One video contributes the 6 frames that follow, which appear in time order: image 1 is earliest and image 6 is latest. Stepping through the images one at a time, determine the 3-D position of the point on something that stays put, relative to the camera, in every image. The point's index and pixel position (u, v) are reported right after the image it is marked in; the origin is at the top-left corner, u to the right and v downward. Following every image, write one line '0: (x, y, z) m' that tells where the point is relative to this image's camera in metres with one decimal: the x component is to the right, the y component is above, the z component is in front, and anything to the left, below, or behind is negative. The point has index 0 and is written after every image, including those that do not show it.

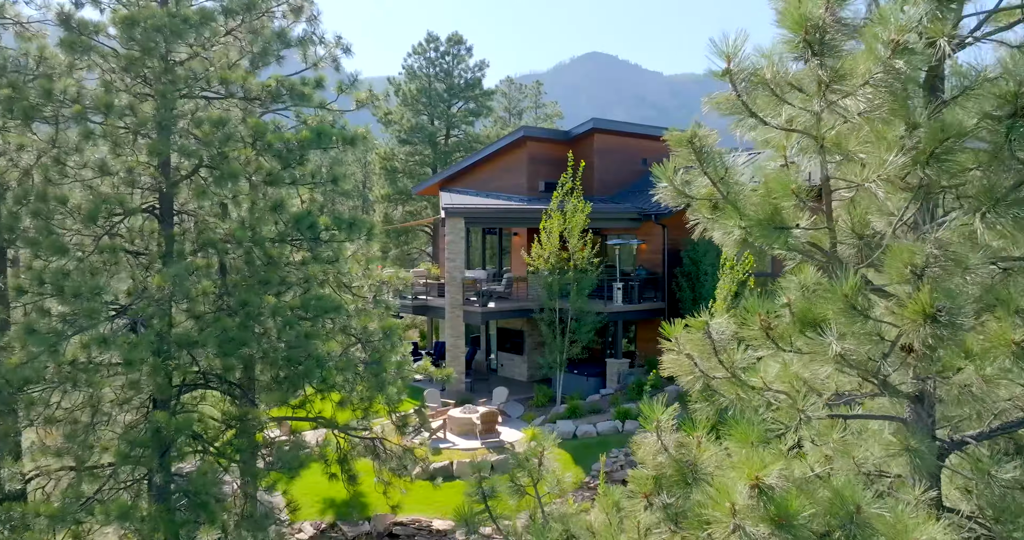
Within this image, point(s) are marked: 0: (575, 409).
0: (+1.5, -3.2, +16.3) m
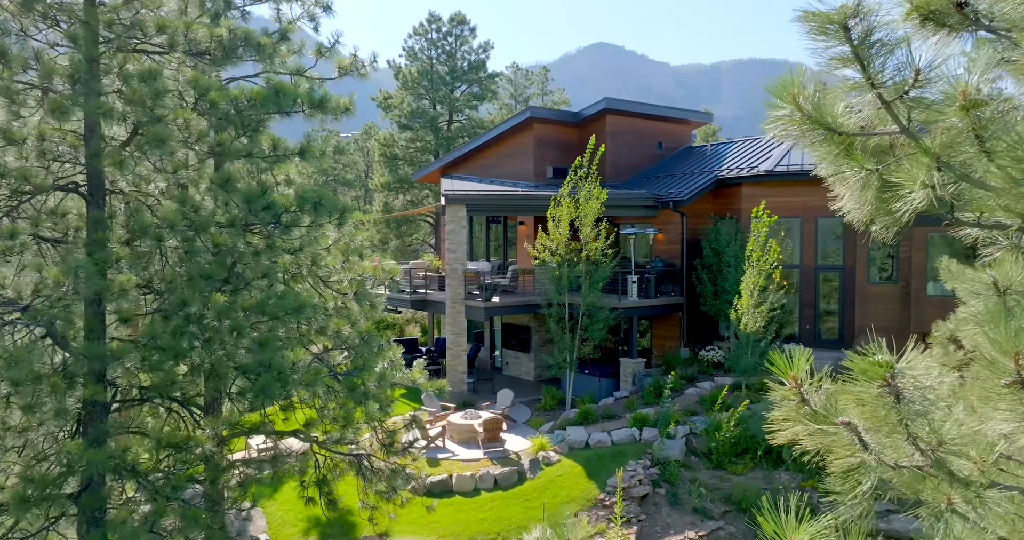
0: (+1.6, -3.1, +14.8) m
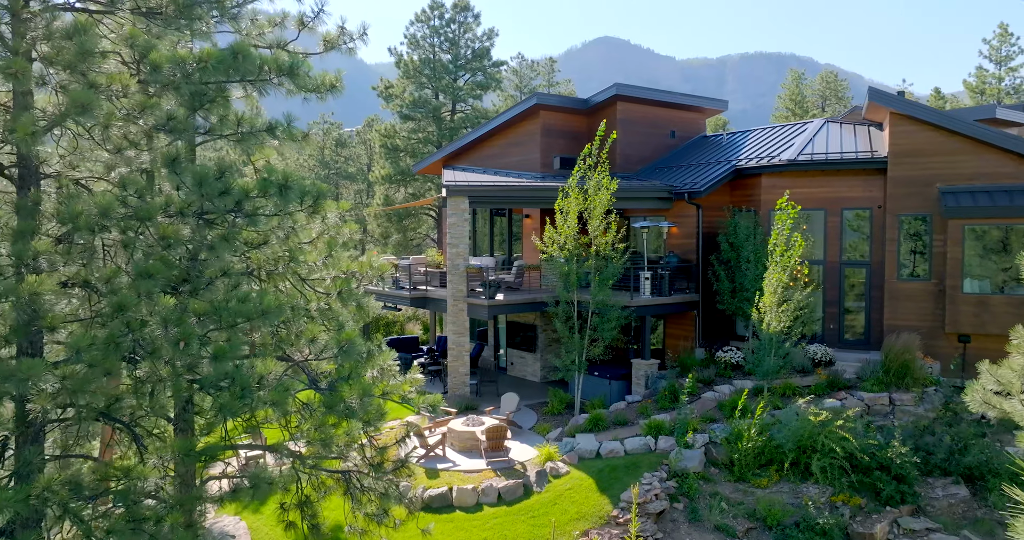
0: (+1.7, -3.0, +13.8) m
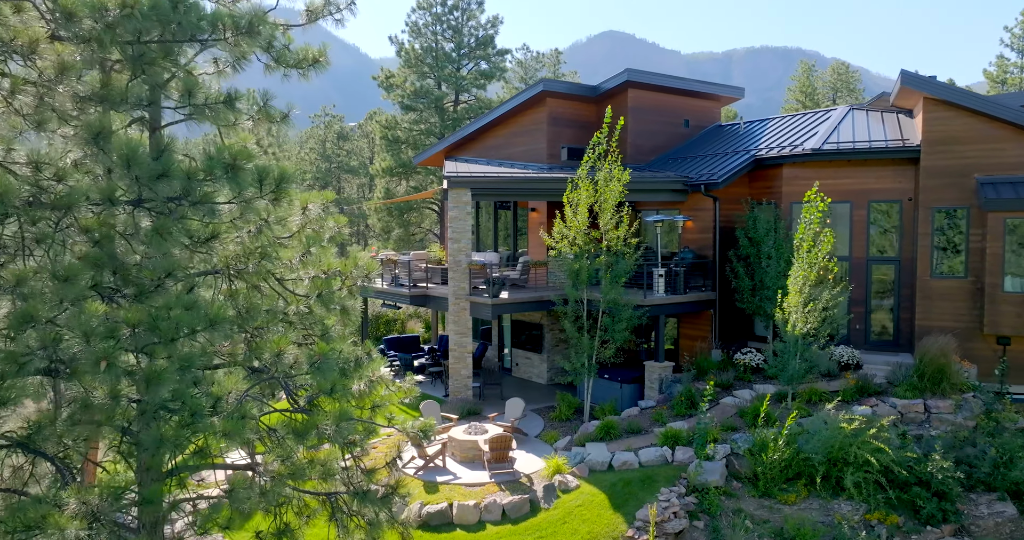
0: (+1.8, -2.9, +12.9) m
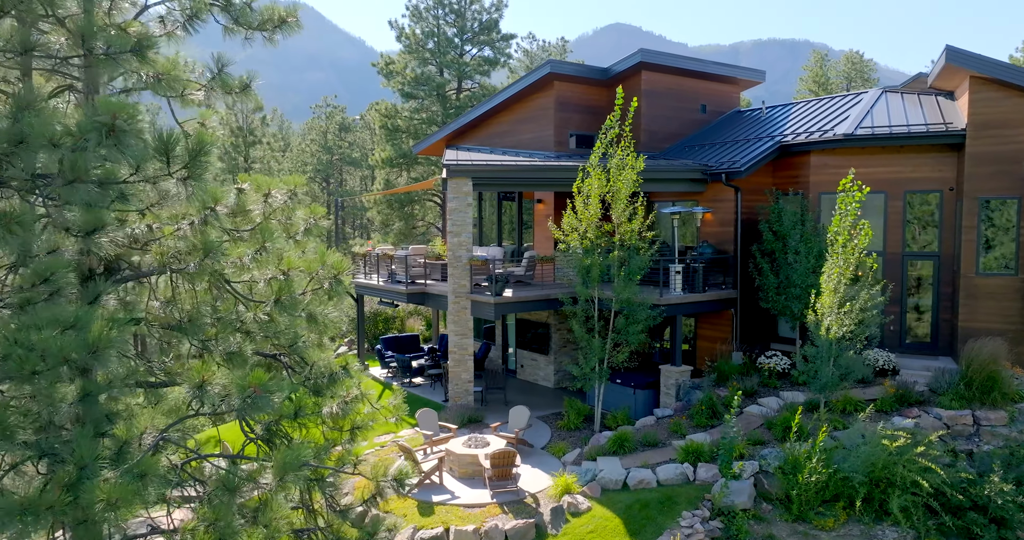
0: (+1.9, -2.9, +11.7) m
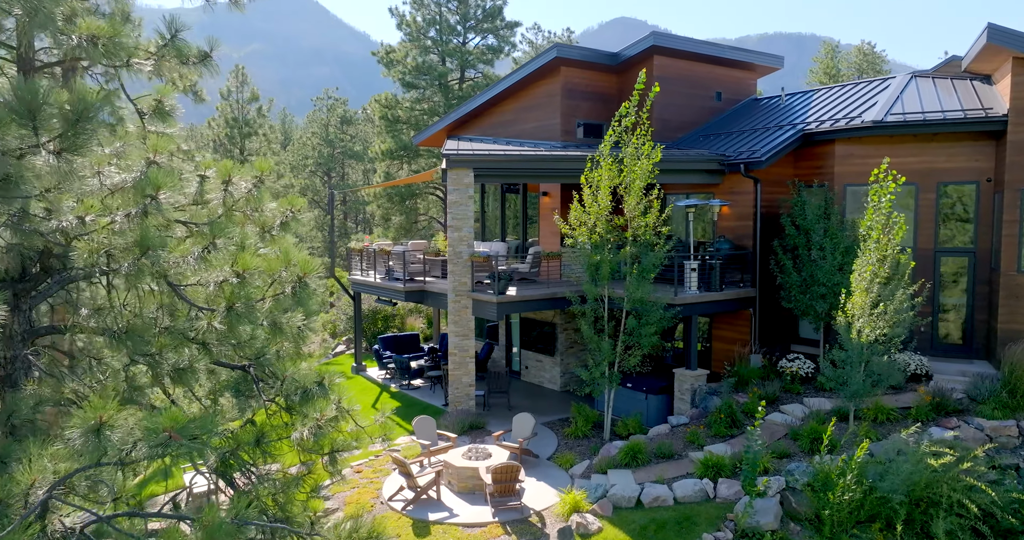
0: (+1.9, -2.8, +10.8) m
